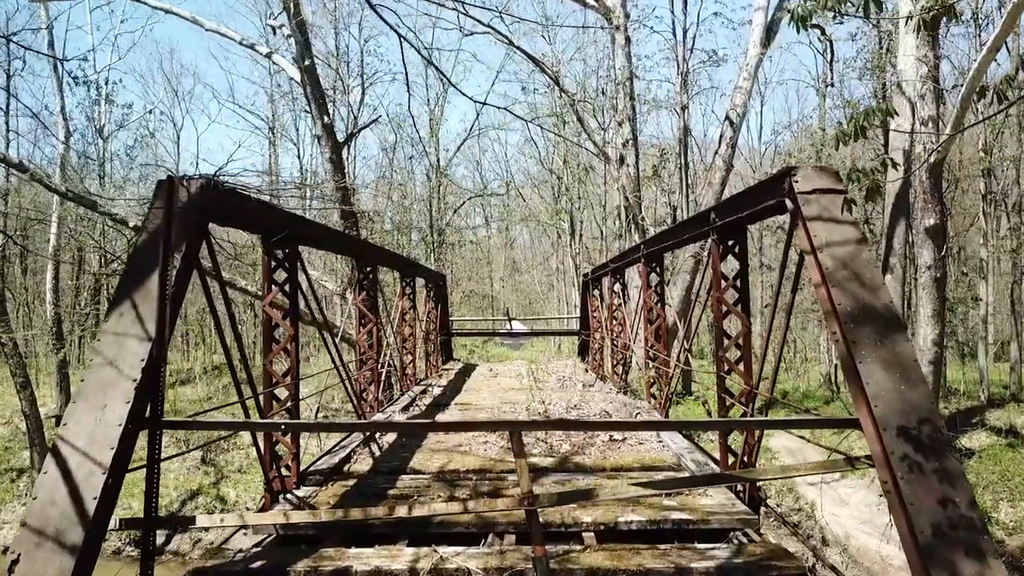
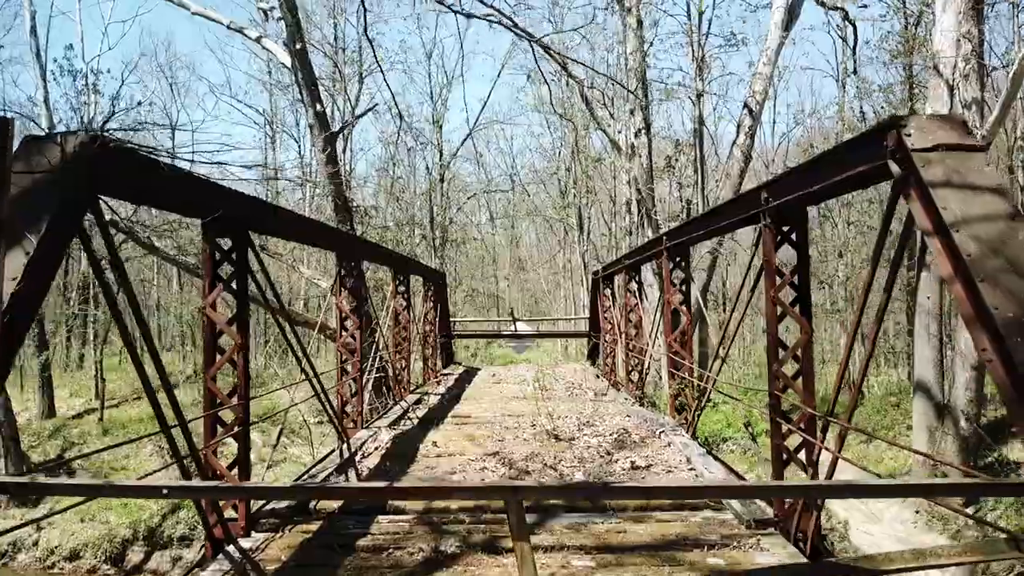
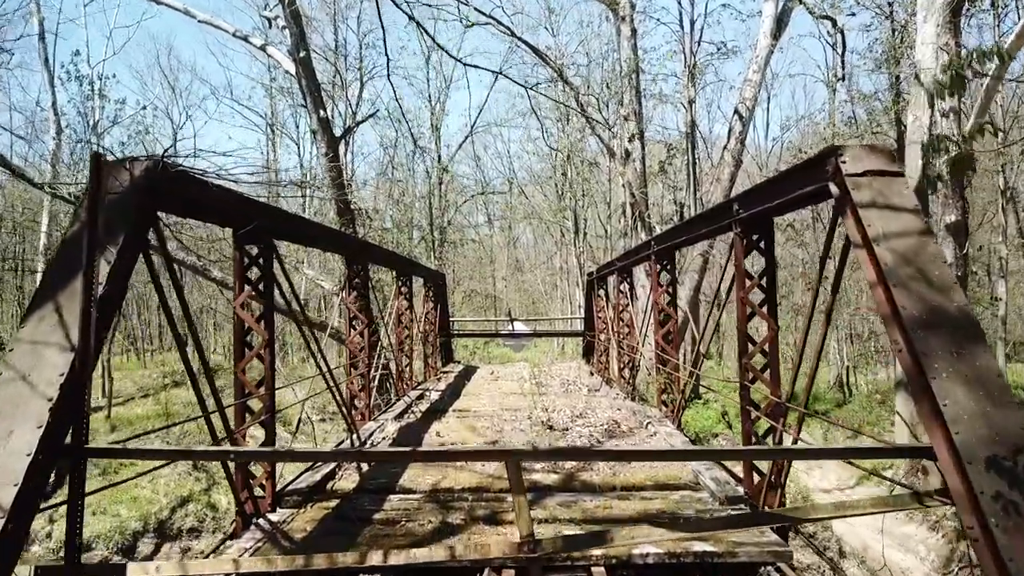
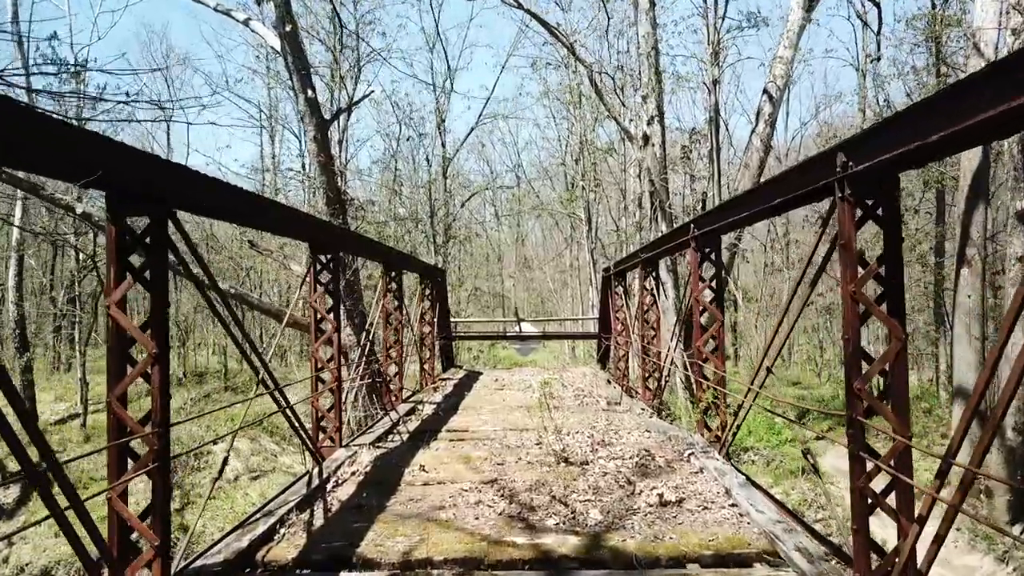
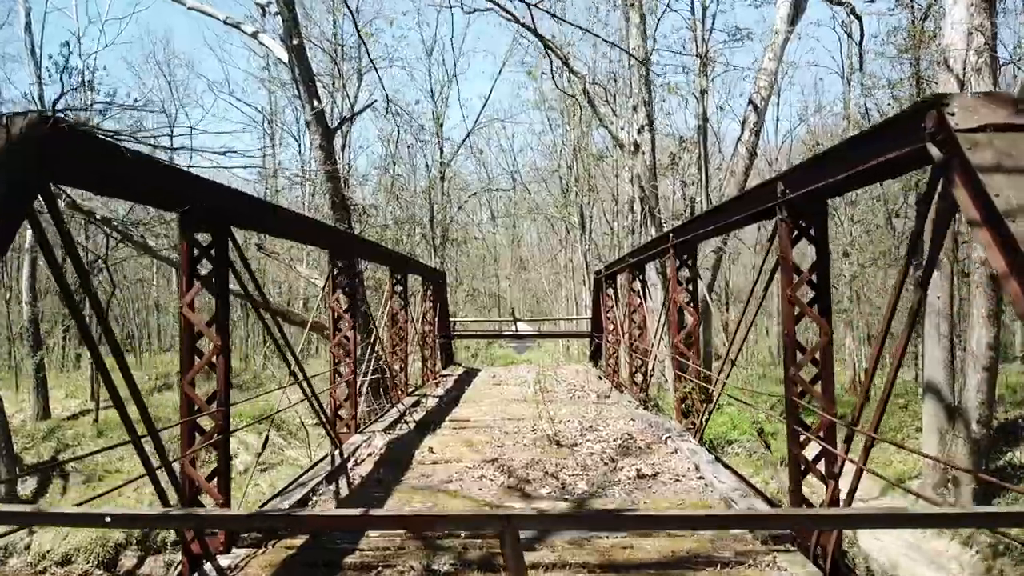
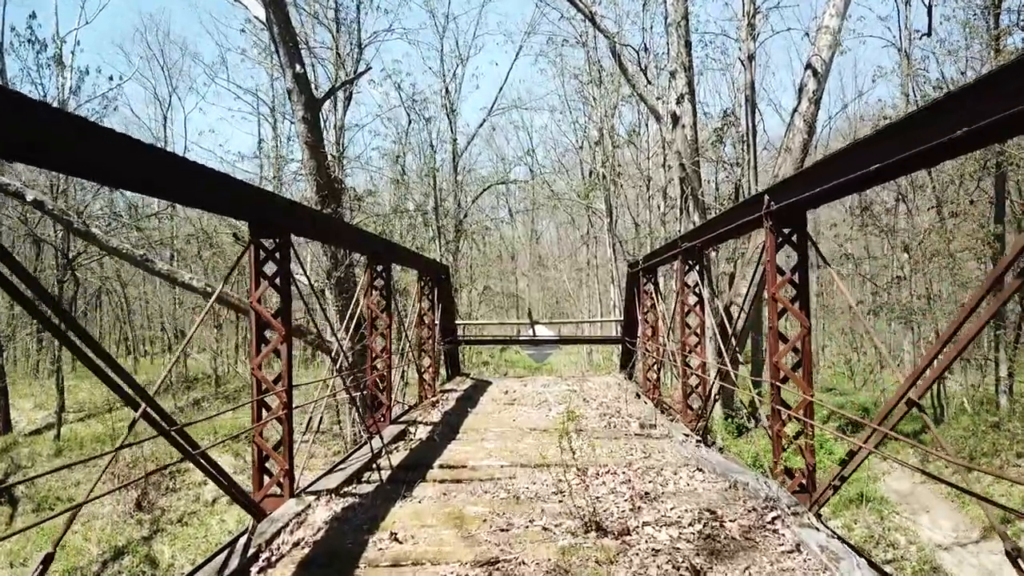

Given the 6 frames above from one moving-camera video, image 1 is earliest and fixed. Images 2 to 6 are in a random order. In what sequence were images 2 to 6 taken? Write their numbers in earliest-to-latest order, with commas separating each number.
3, 2, 5, 4, 6
